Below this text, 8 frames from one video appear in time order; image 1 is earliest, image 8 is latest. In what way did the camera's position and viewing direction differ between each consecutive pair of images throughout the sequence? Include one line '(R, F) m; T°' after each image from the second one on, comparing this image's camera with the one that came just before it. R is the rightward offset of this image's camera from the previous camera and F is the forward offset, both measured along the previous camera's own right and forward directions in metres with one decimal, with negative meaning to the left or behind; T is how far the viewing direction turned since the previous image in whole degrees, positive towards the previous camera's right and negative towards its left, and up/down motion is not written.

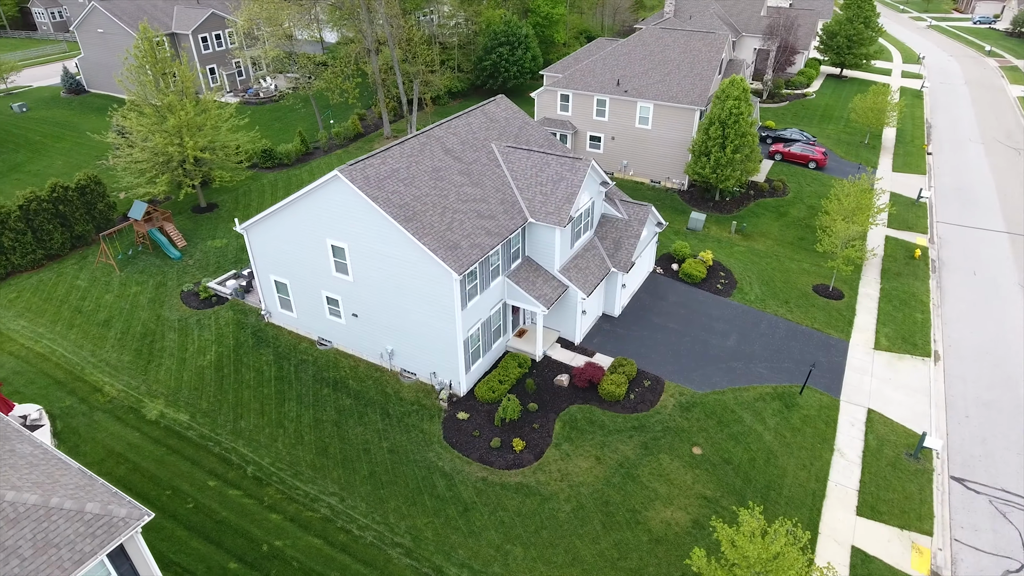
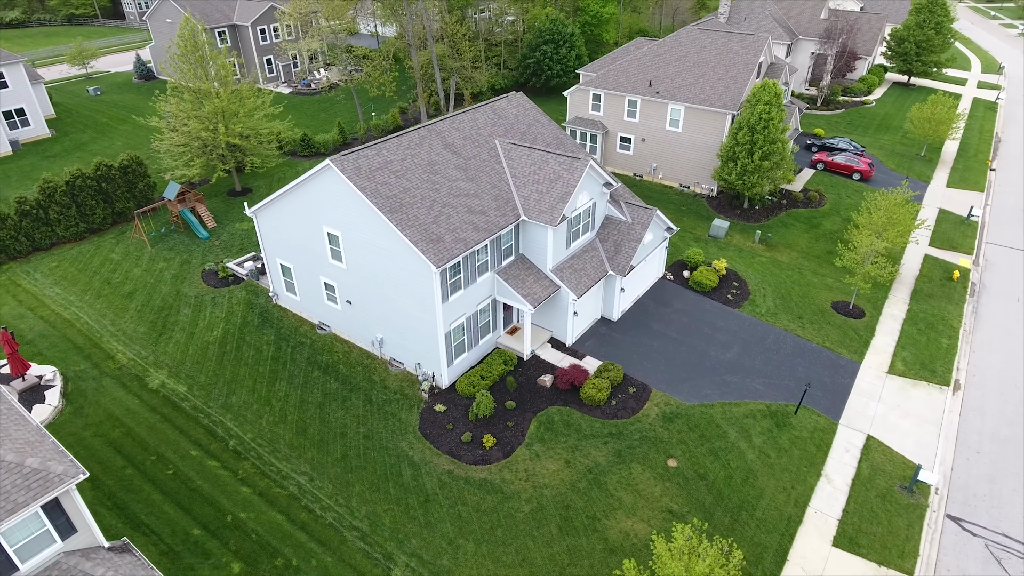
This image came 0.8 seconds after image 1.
(+2.8, +0.2) m; -6°
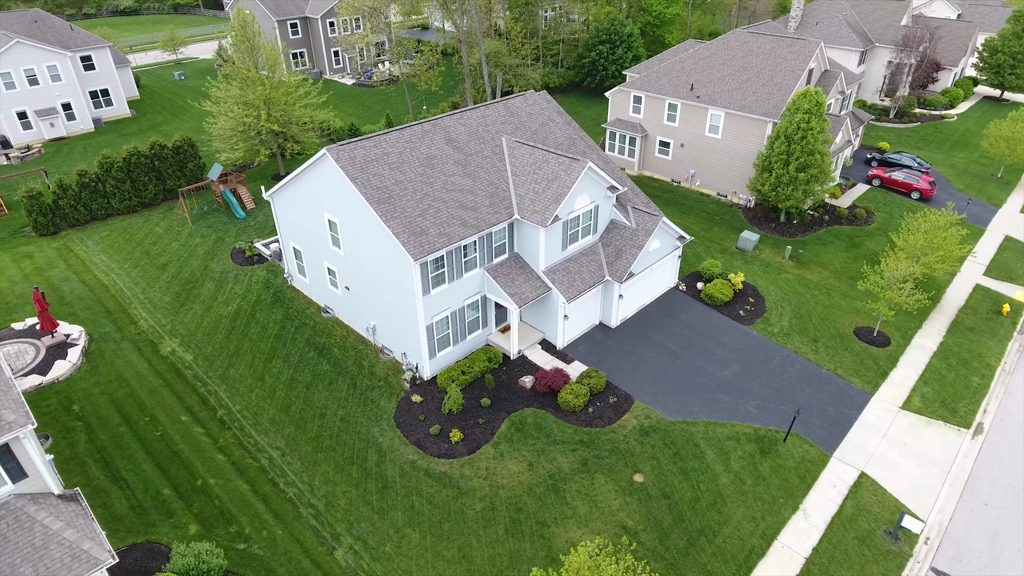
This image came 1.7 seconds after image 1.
(+3.3, +0.3) m; -7°
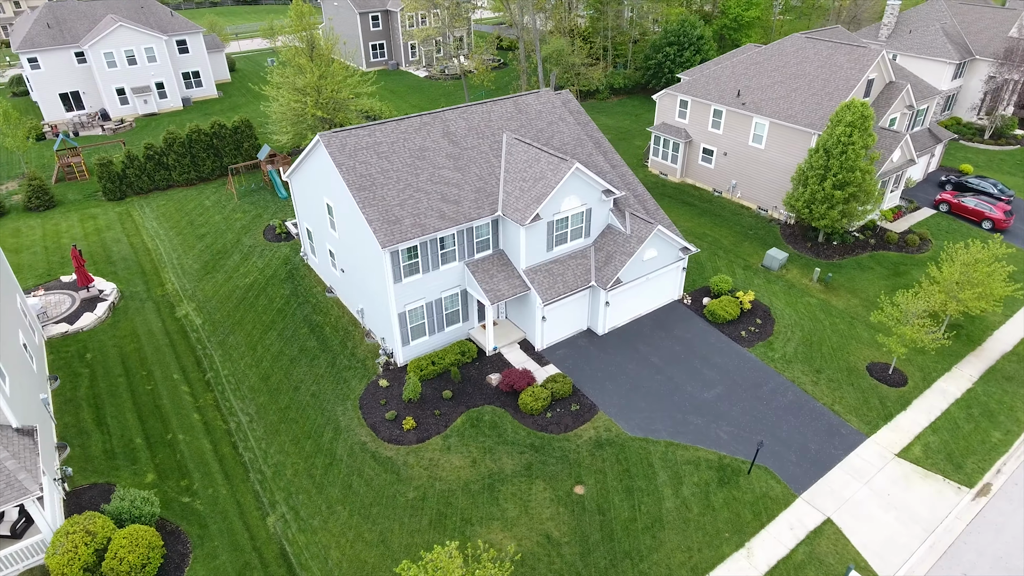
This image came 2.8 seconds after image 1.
(+4.4, +0.4) m; -9°
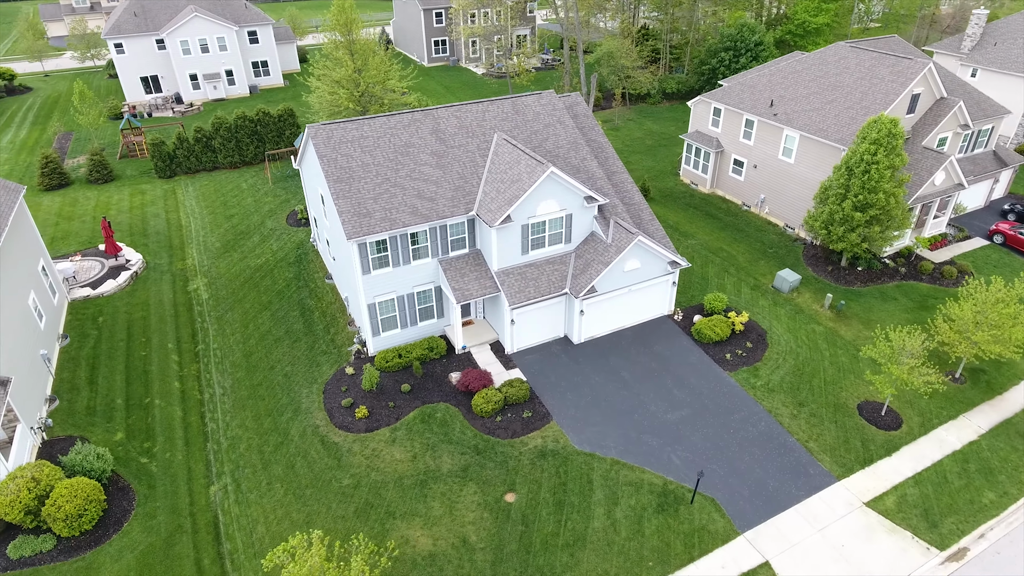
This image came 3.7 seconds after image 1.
(+4.2, +0.4) m; -8°
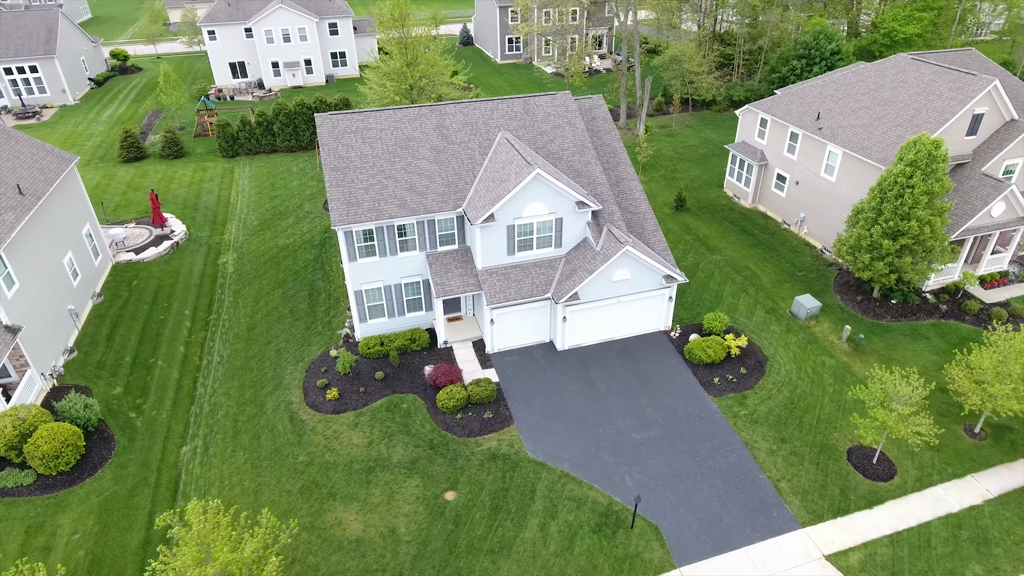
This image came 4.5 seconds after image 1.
(+4.1, +0.5) m; -8°
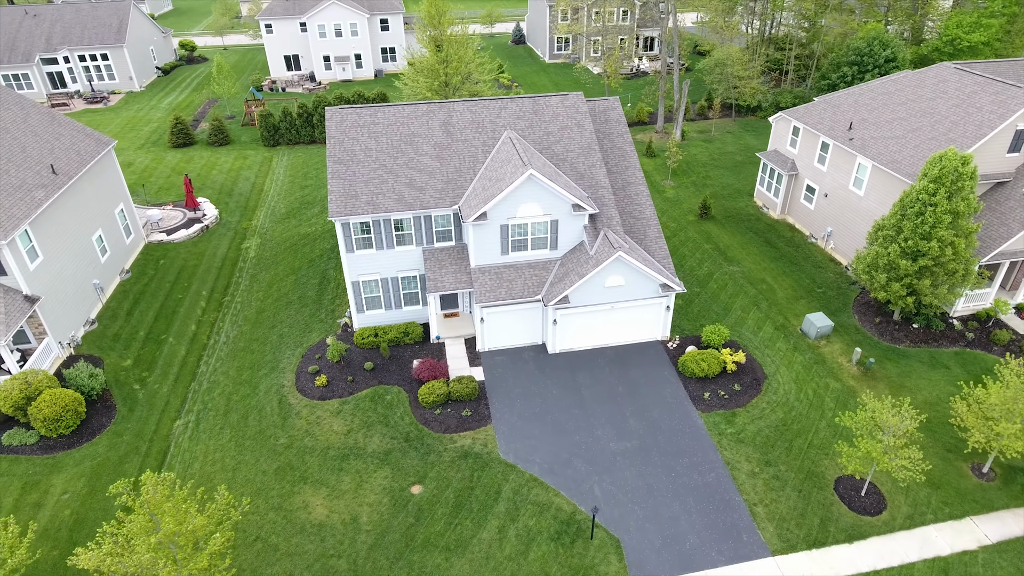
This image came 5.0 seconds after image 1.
(+2.5, +0.2) m; -5°
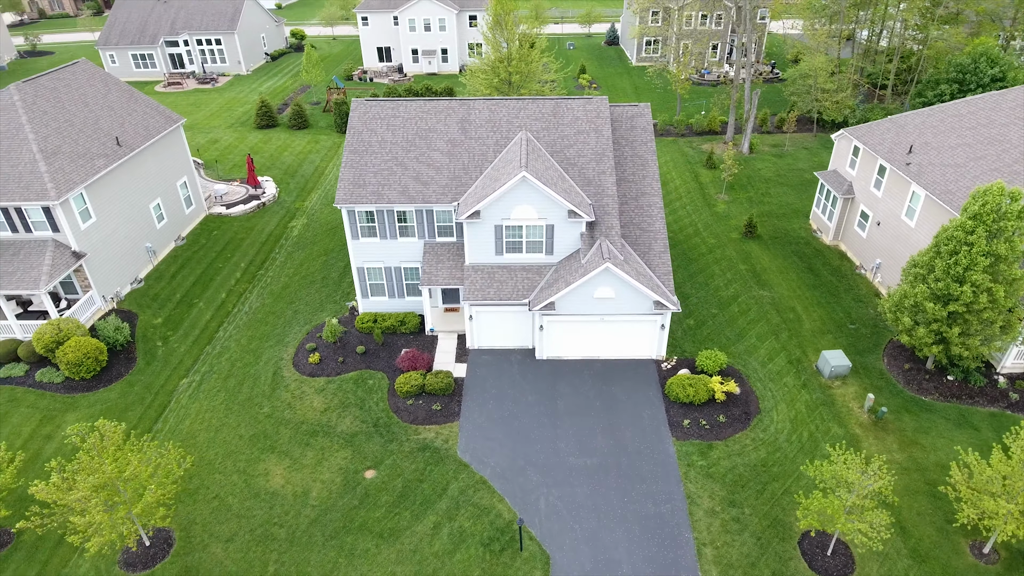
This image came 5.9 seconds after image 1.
(+4.2, +0.5) m; -10°
